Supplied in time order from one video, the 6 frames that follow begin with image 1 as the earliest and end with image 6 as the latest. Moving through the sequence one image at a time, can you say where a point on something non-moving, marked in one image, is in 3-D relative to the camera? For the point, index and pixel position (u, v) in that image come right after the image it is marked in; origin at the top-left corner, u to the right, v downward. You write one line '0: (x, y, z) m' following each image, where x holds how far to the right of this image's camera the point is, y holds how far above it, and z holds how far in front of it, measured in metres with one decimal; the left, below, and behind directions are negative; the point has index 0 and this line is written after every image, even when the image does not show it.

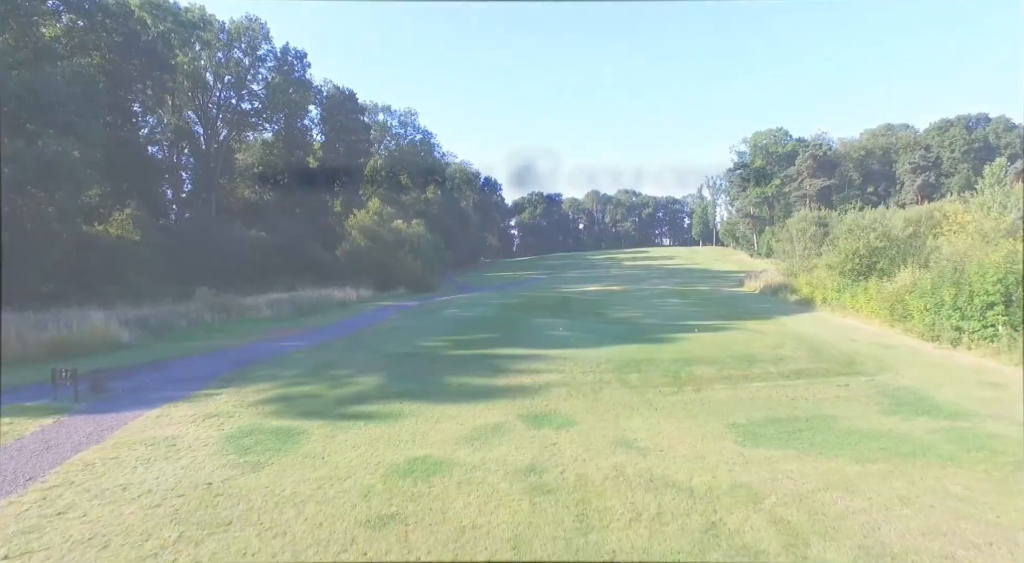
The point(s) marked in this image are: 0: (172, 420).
0: (-4.3, -1.7, +8.3) m
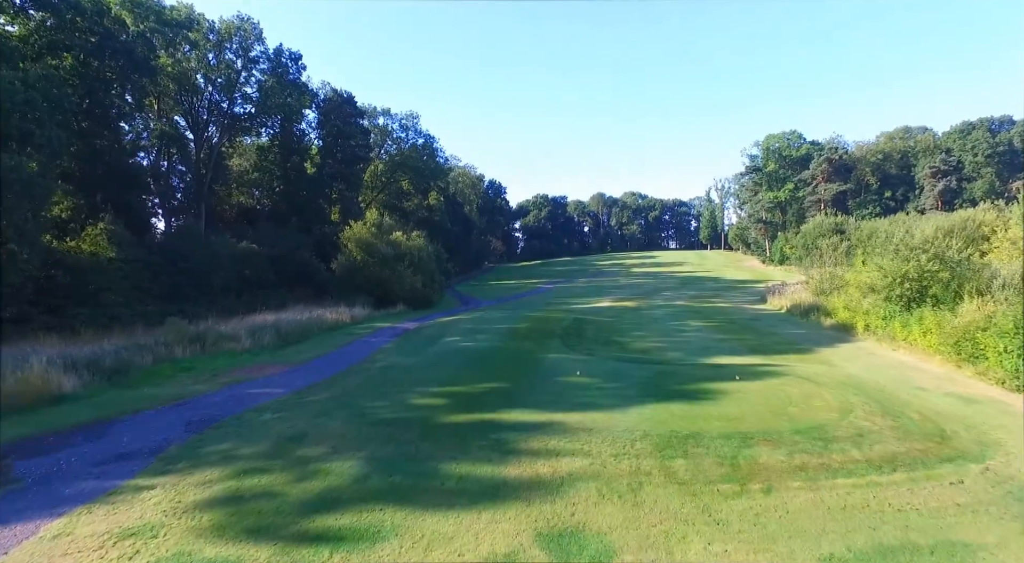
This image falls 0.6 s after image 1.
0: (-4.1, -2.5, +6.2) m
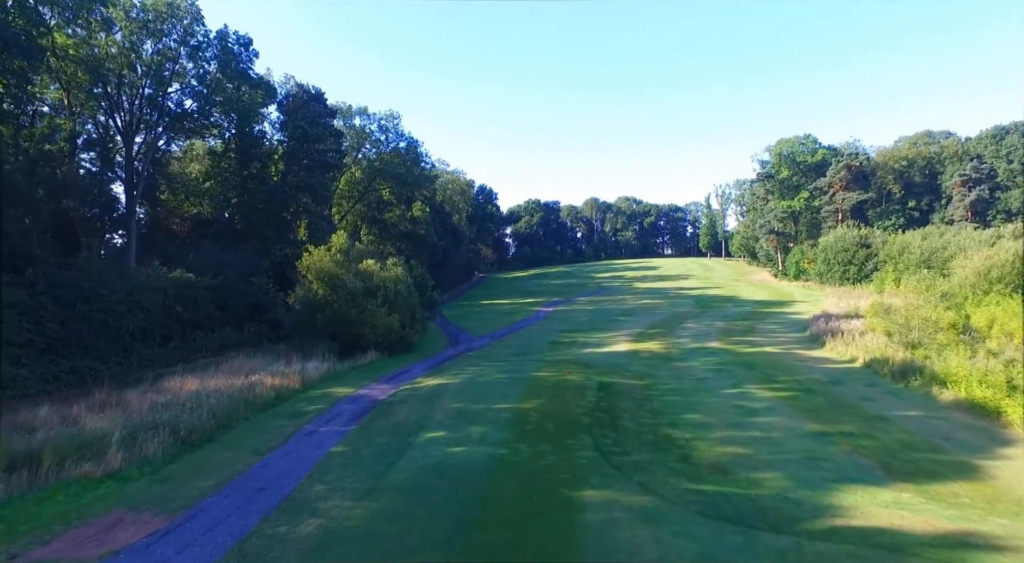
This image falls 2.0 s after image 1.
0: (-3.7, -3.9, -0.1) m
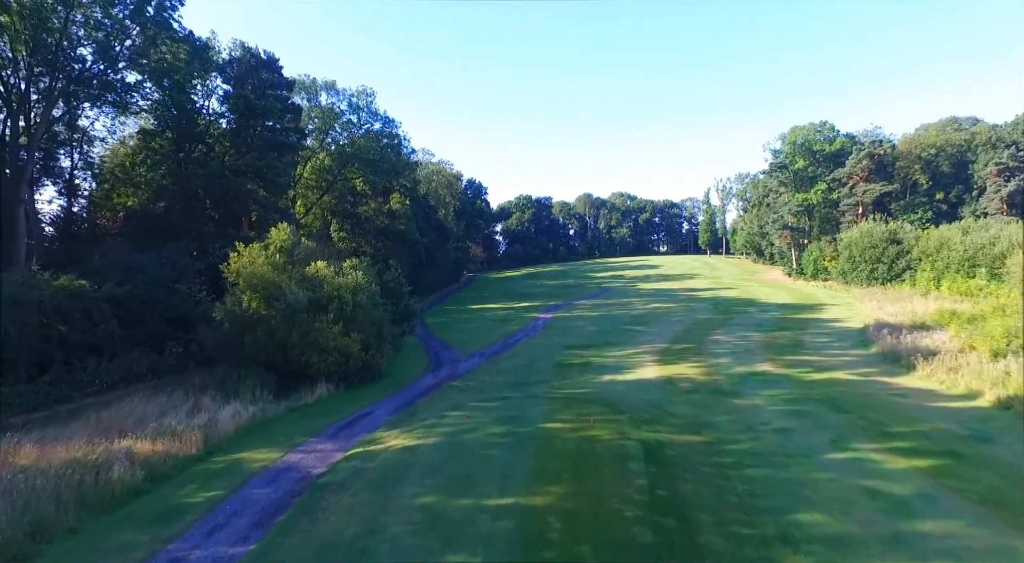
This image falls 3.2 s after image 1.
0: (-3.4, -4.2, -6.3) m
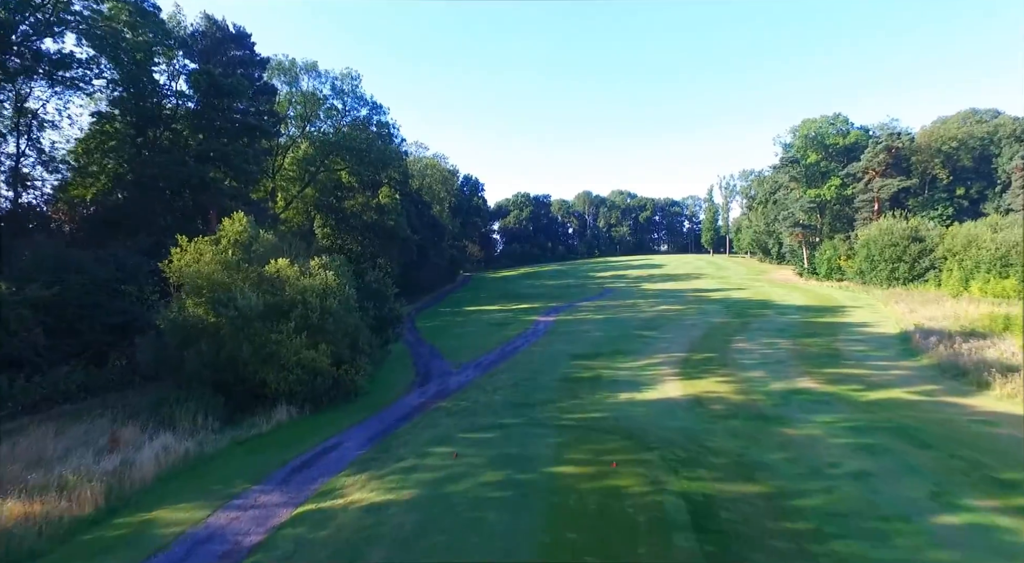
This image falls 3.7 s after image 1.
0: (-3.3, -4.3, -9.5) m
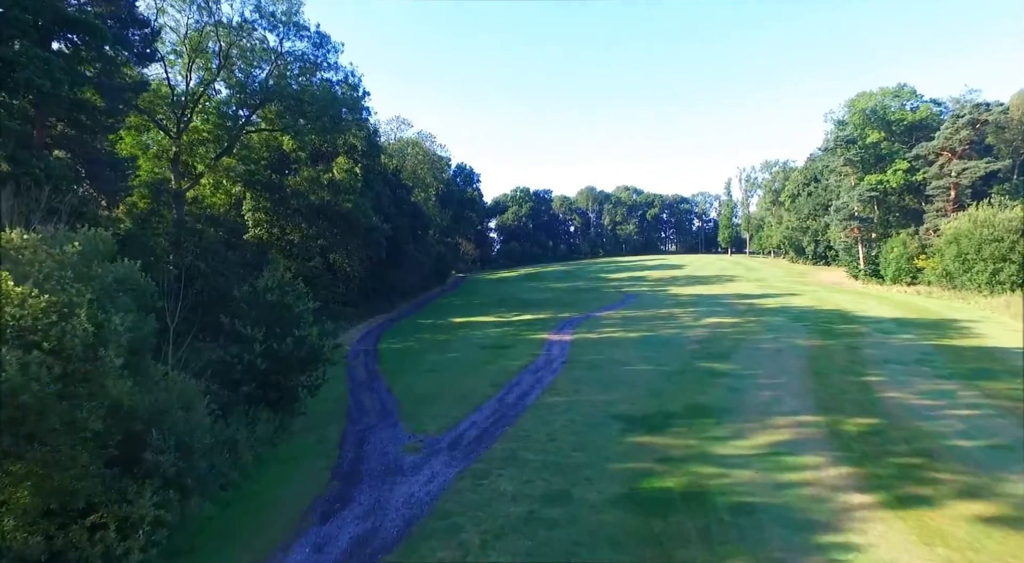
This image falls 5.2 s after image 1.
0: (-3.1, -4.4, -20.3) m
